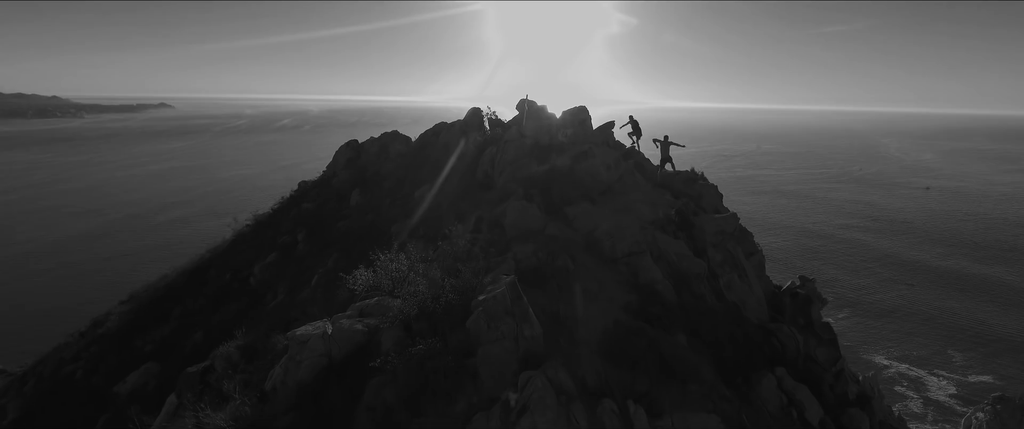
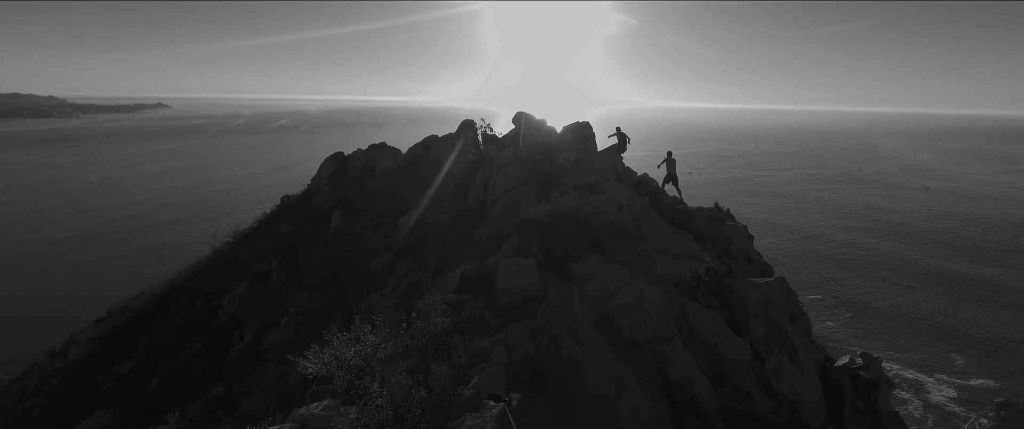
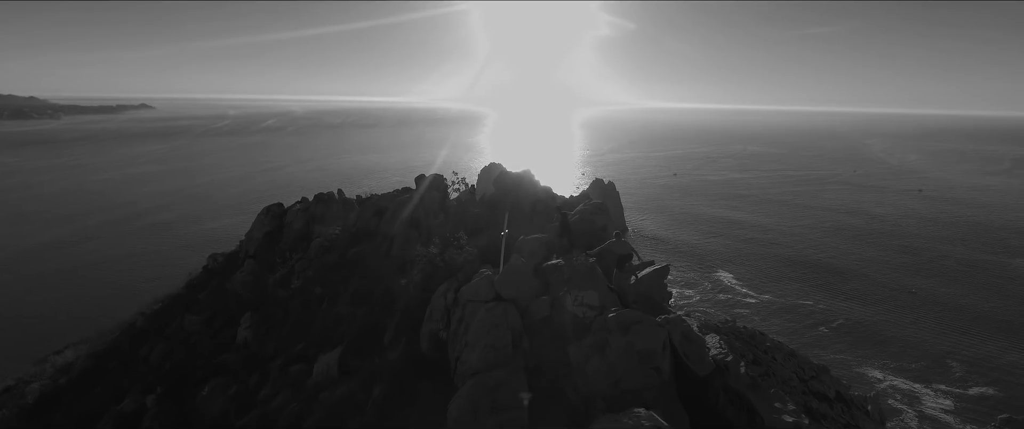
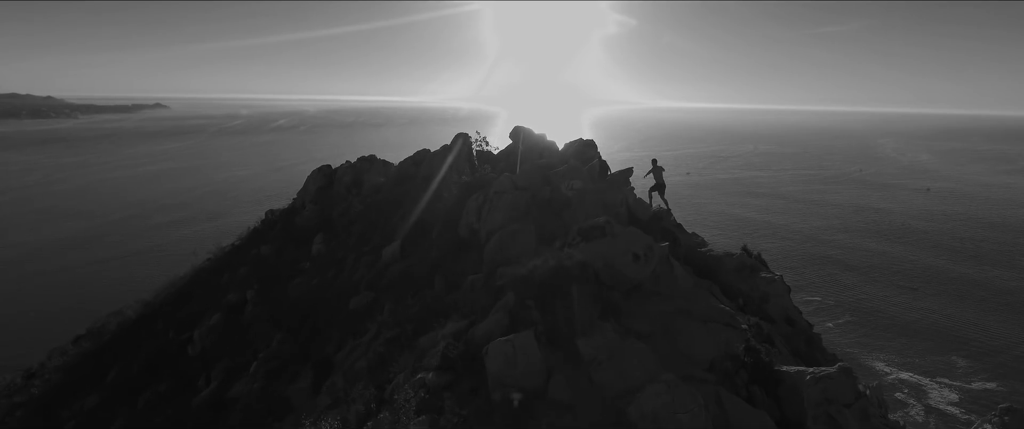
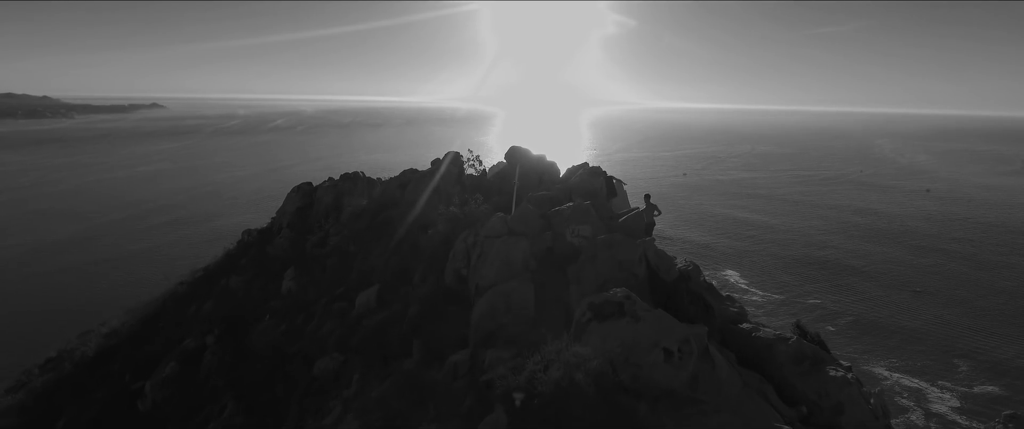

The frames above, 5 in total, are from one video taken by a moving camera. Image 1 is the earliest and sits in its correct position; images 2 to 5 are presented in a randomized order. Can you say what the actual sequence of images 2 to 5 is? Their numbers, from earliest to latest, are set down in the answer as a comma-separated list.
2, 4, 5, 3
